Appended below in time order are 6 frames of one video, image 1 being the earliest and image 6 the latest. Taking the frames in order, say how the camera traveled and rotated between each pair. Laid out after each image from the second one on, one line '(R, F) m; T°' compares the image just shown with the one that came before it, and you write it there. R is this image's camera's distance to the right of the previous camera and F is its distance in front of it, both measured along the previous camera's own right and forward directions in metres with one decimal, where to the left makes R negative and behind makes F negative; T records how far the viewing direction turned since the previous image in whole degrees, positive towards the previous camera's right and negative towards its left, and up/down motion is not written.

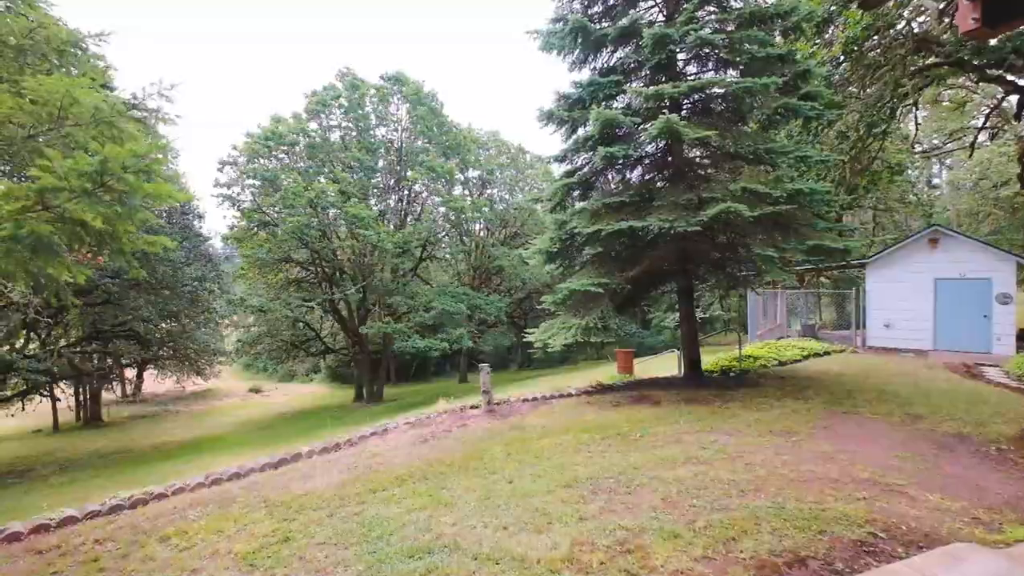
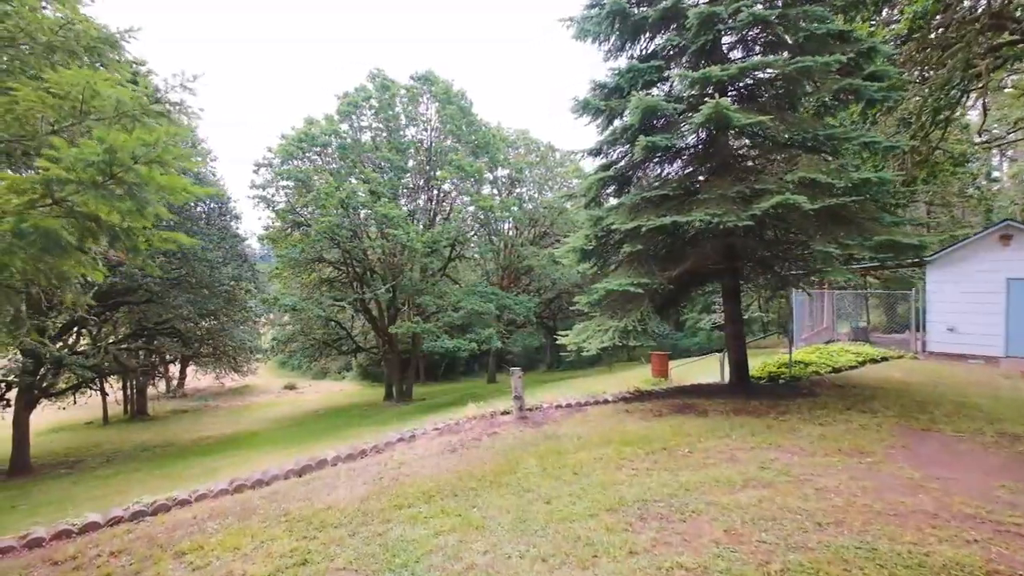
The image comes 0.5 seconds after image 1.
(-0.1, +0.3) m; -4°
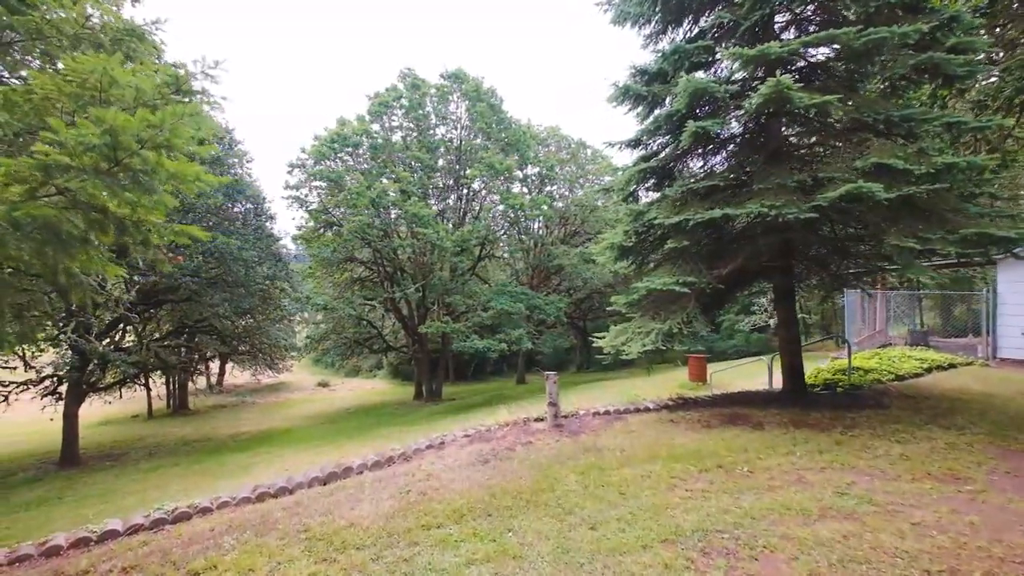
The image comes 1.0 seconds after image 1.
(-0.1, +0.3) m; -4°
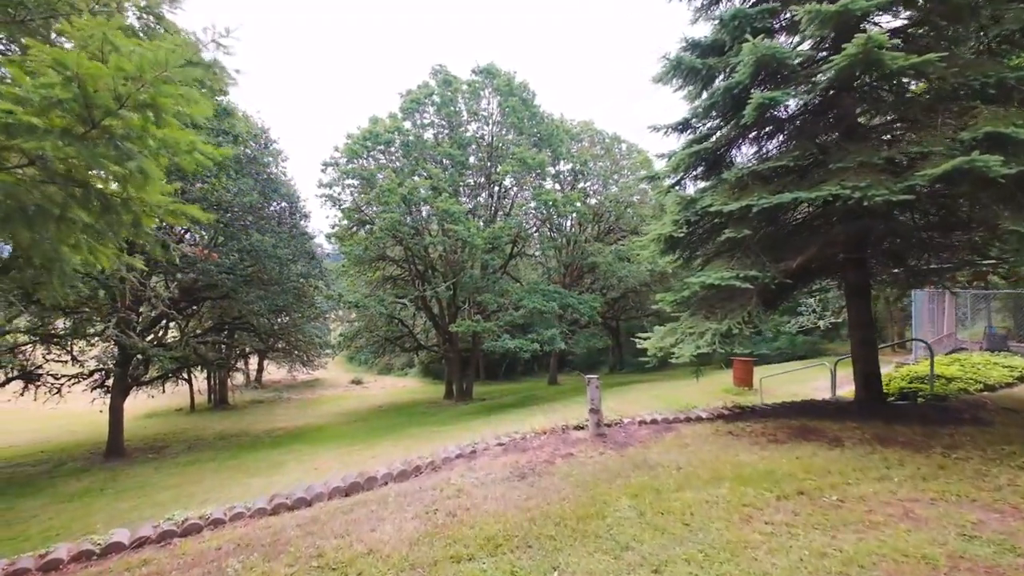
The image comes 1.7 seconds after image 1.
(-0.1, +0.4) m; -4°
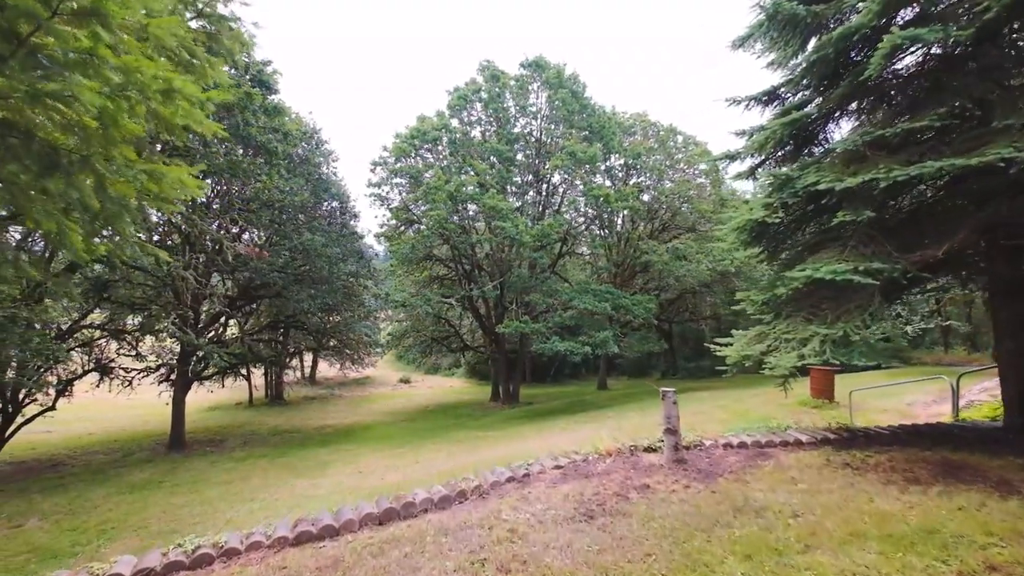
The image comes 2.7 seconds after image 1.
(-0.1, +0.6) m; -6°
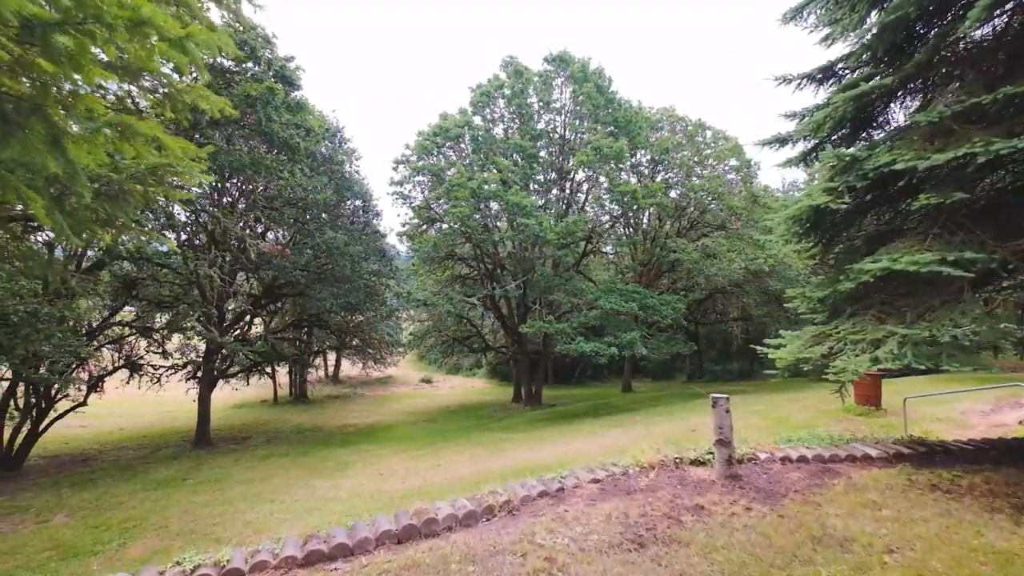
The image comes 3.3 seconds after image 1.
(-0.1, +0.4) m; -3°
